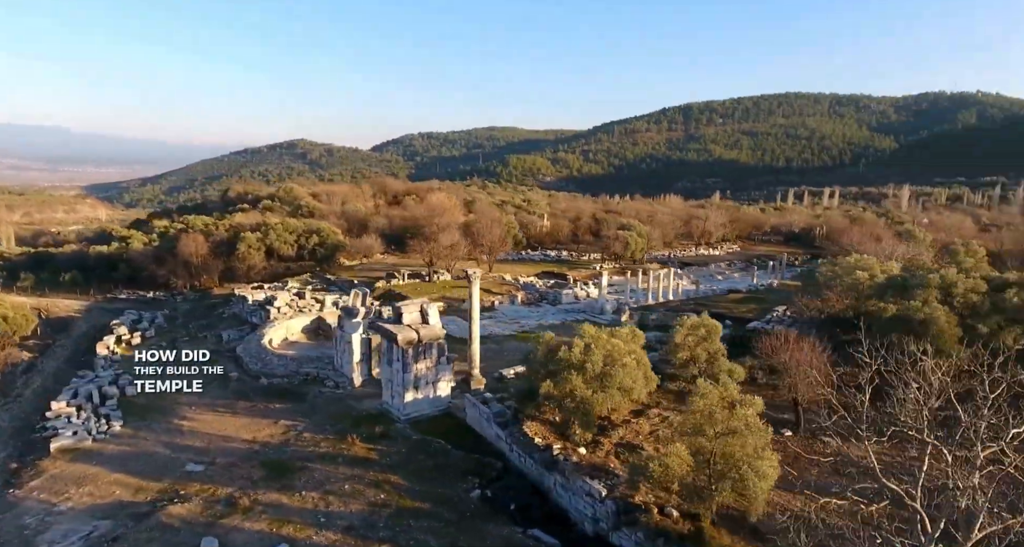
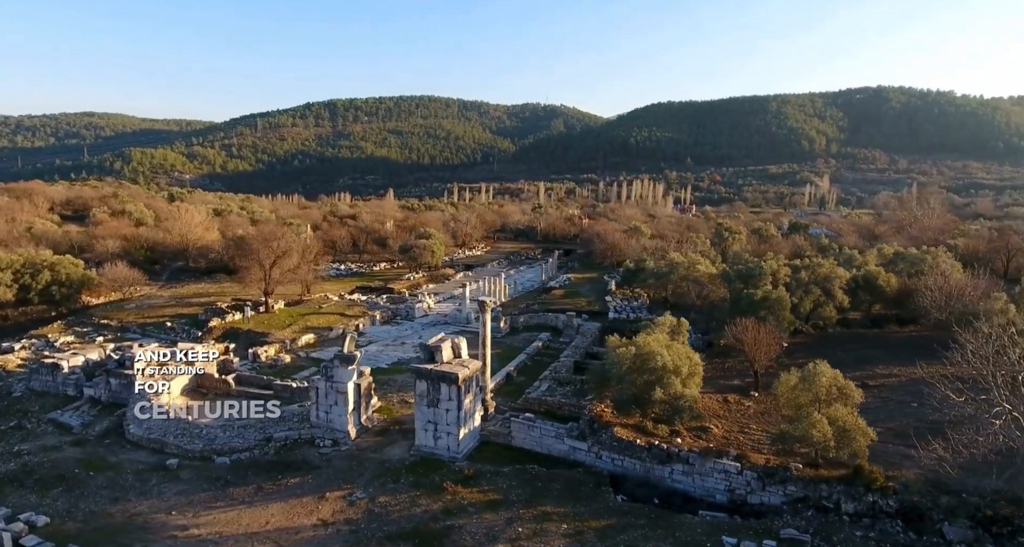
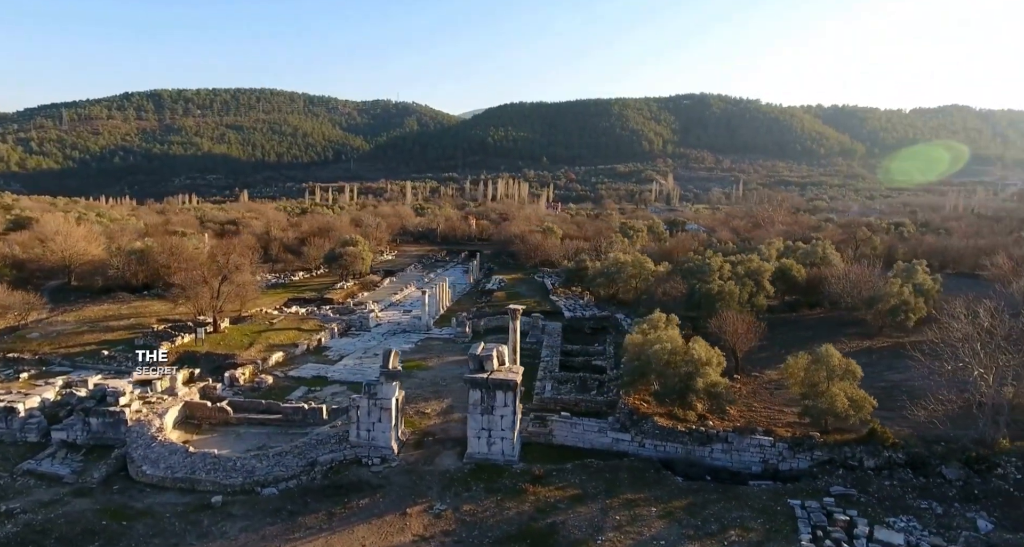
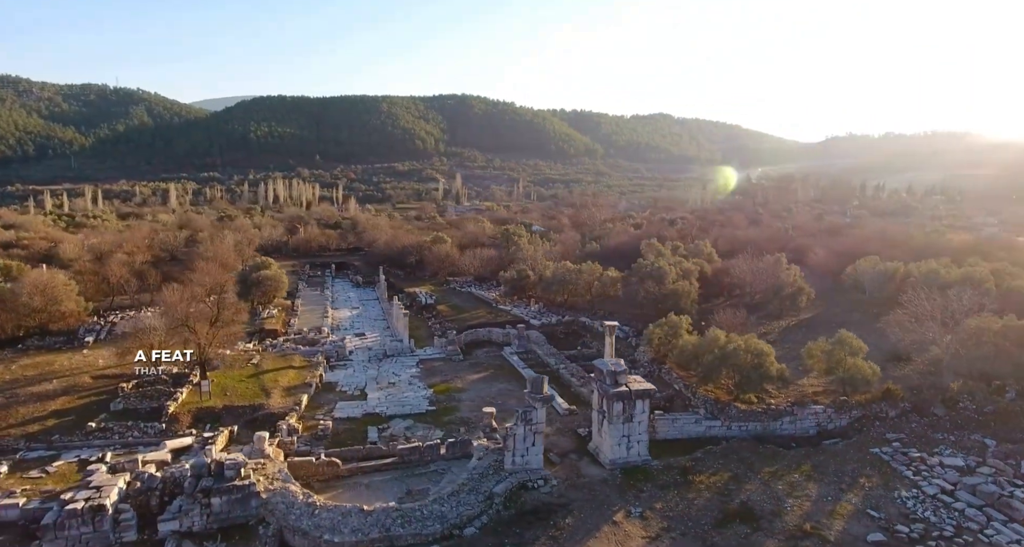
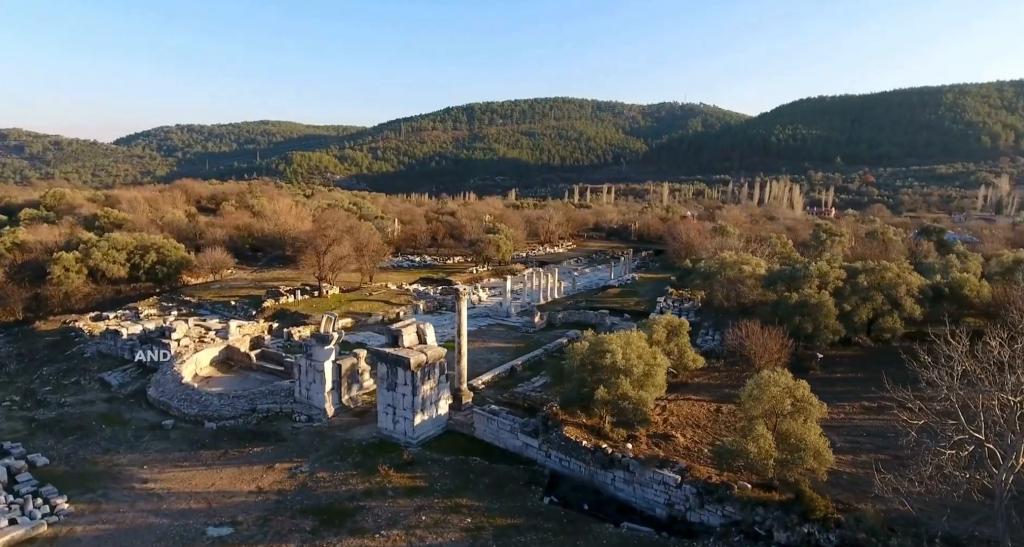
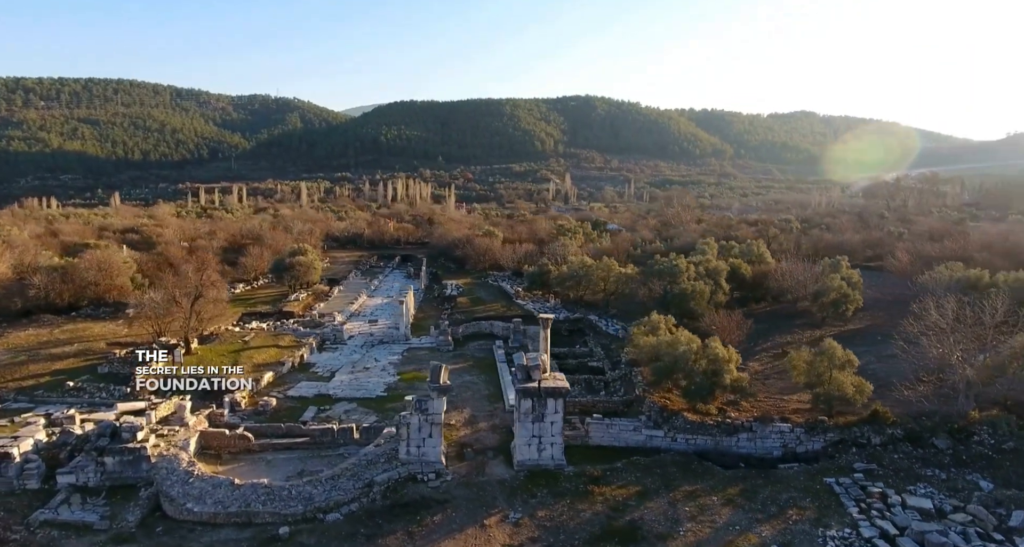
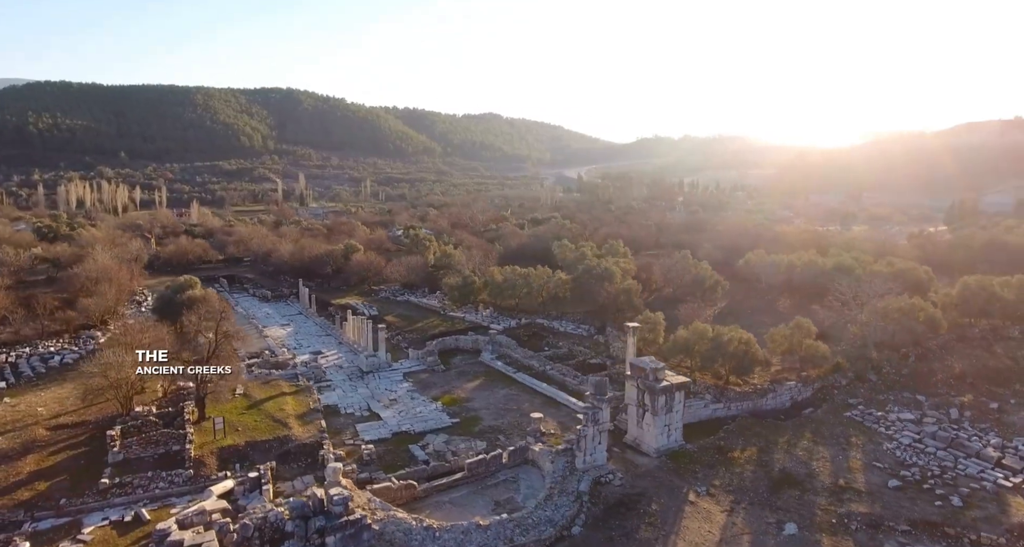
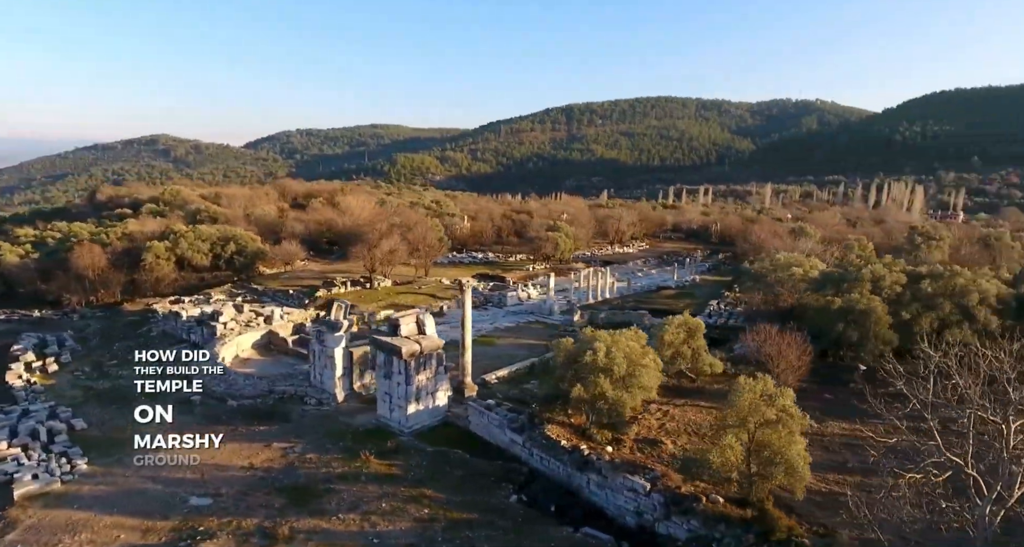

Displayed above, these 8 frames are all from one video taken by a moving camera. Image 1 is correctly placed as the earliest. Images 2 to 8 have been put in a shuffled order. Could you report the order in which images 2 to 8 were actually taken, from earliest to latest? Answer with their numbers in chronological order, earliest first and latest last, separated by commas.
8, 5, 2, 3, 6, 4, 7
